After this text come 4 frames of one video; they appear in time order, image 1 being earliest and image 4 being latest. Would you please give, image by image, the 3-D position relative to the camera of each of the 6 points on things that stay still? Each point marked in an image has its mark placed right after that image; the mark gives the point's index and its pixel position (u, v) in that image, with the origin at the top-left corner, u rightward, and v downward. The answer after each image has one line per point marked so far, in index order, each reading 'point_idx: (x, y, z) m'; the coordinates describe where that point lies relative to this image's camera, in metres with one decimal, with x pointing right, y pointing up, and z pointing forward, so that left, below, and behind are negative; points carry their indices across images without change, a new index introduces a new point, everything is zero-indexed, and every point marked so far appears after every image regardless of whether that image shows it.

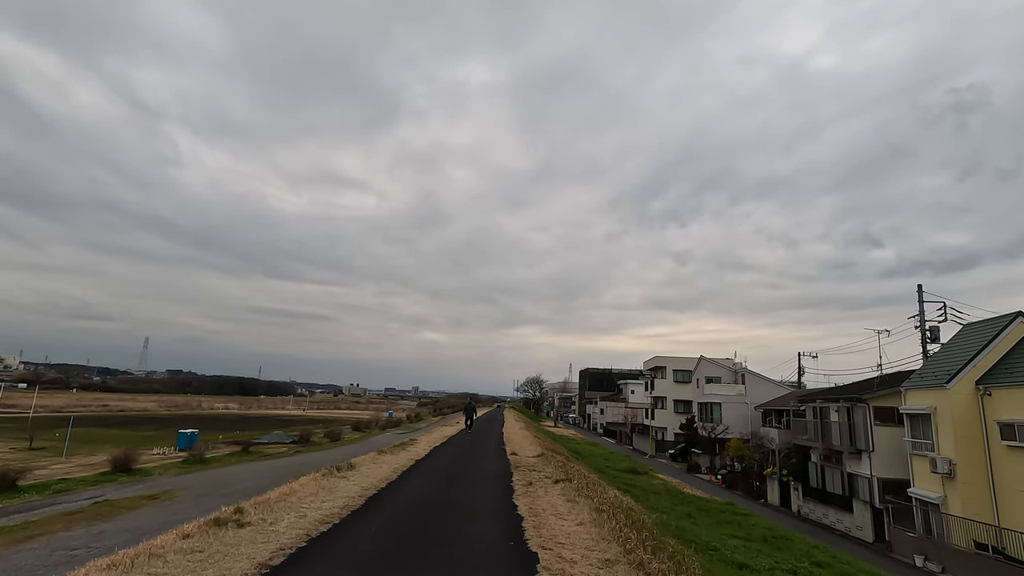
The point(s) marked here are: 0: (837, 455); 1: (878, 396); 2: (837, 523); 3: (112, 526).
0: (+12.3, -6.3, +19.1) m
1: (+12.5, -3.7, +17.2) m
2: (+11.2, -8.1, +17.5) m
3: (-12.0, -7.1, +15.2) m
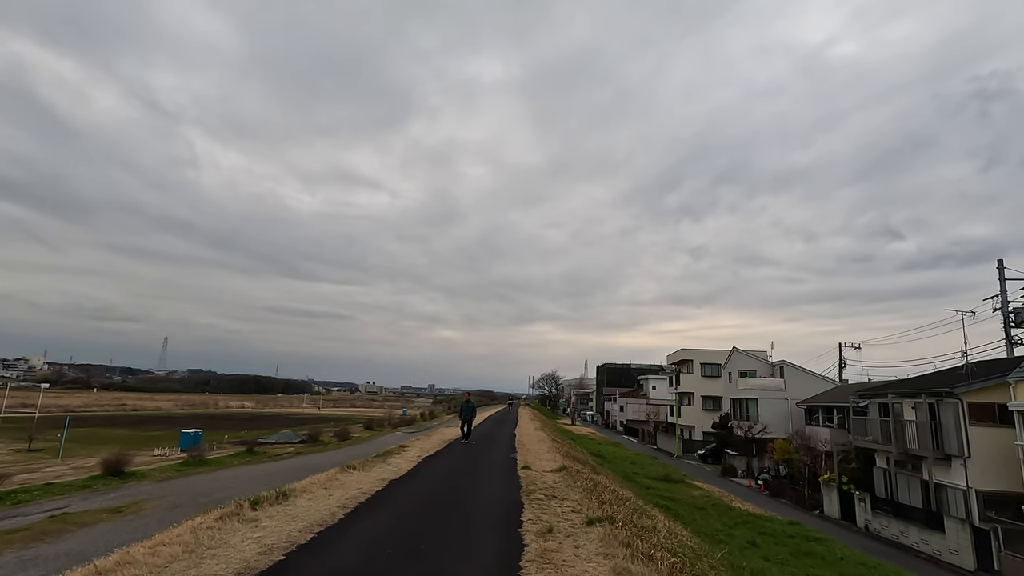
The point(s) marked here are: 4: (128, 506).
0: (+12.7, -5.5, +16.0) m
1: (+12.8, -2.8, +14.1) m
2: (+11.7, -7.3, +14.4) m
3: (-11.7, -6.6, +12.7) m
4: (-13.5, -7.6, +17.7) m
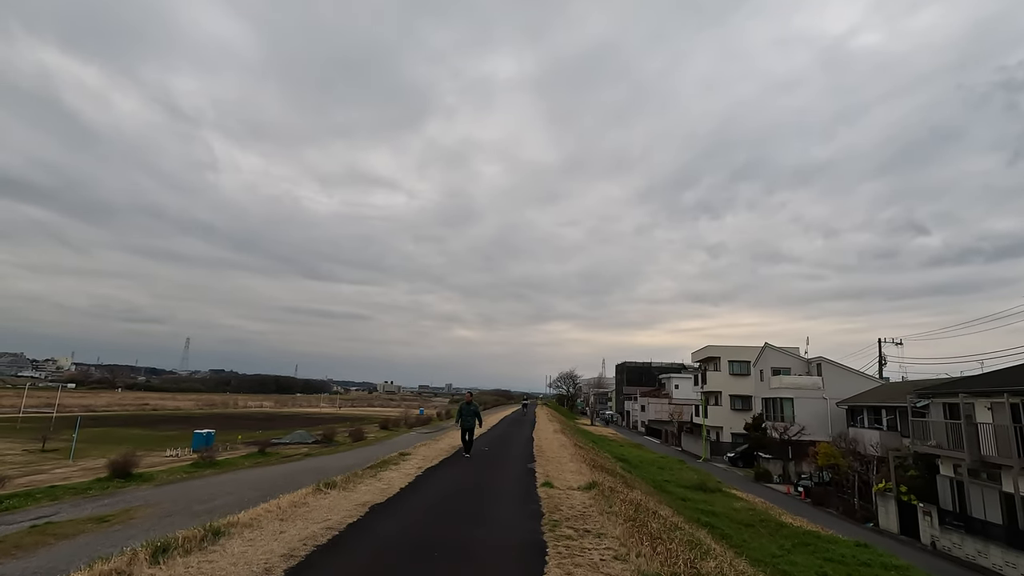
0: (+13.2, -5.0, +13.9) m
1: (+13.2, -2.4, +12.0) m
2: (+12.1, -6.8, +12.4) m
3: (-11.2, -6.3, +11.5) m
4: (-12.9, -7.4, +16.5) m
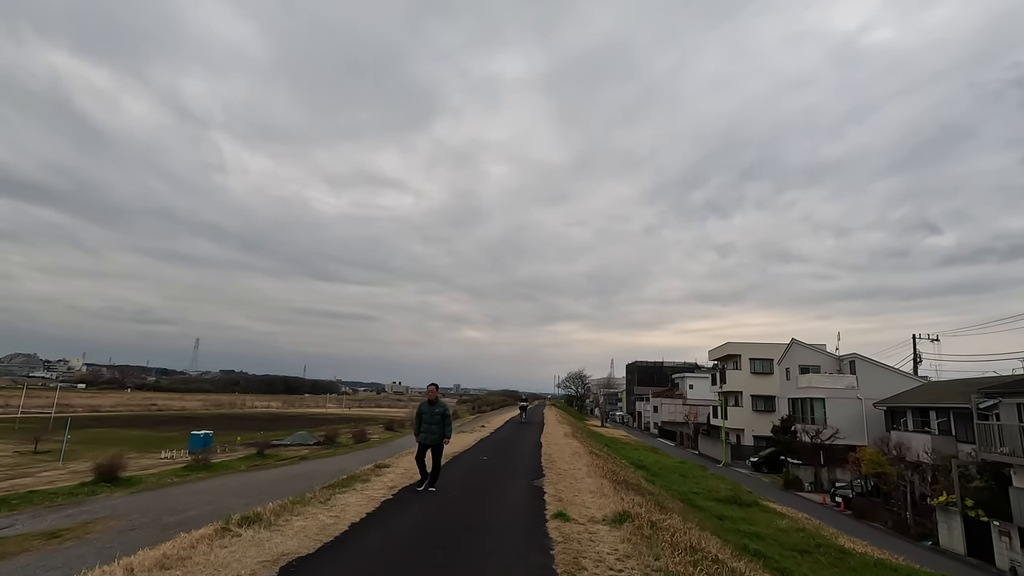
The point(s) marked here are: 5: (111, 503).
0: (+13.3, -4.5, +11.7) m
1: (+13.3, -1.9, +9.8) m
2: (+12.2, -6.3, +10.1) m
3: (-11.2, -5.9, +9.6) m
4: (-12.7, -7.0, +14.7) m
5: (-15.0, -8.0, +18.9) m
